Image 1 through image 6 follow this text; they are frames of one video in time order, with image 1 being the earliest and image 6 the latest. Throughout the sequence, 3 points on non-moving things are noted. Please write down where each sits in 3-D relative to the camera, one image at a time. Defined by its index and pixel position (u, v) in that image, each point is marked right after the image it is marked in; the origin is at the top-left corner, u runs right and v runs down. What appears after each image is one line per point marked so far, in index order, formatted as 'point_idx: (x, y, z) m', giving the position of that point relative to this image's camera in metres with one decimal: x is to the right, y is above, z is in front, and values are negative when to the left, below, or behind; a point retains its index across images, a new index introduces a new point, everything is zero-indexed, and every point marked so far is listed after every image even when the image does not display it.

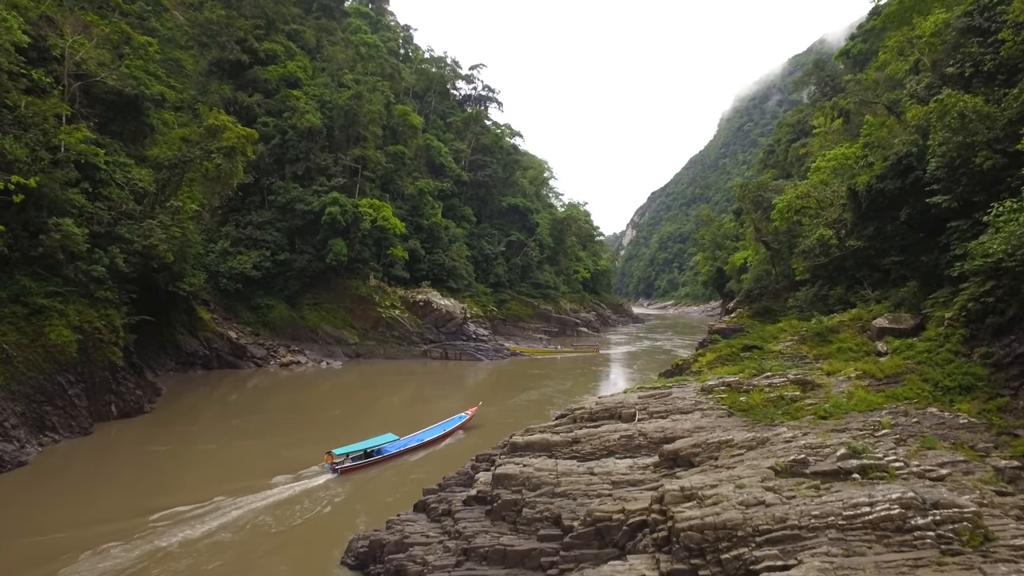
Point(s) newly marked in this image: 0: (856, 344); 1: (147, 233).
0: (+6.4, -1.0, +9.7) m
1: (-11.4, +1.7, +16.3) m
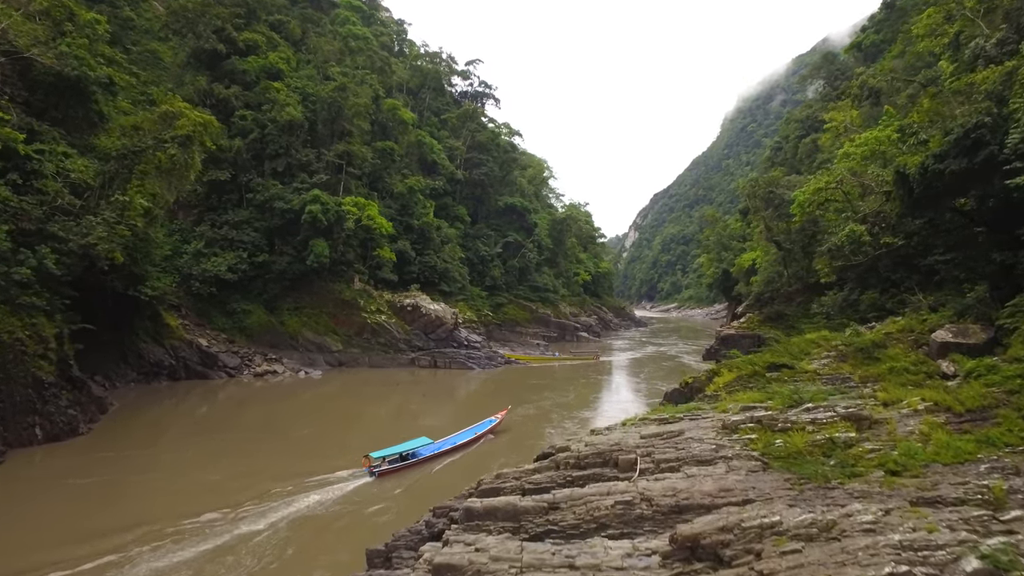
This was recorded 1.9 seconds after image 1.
0: (+6.0, -1.1, +7.8) m
1: (-11.8, +1.6, +14.4) m
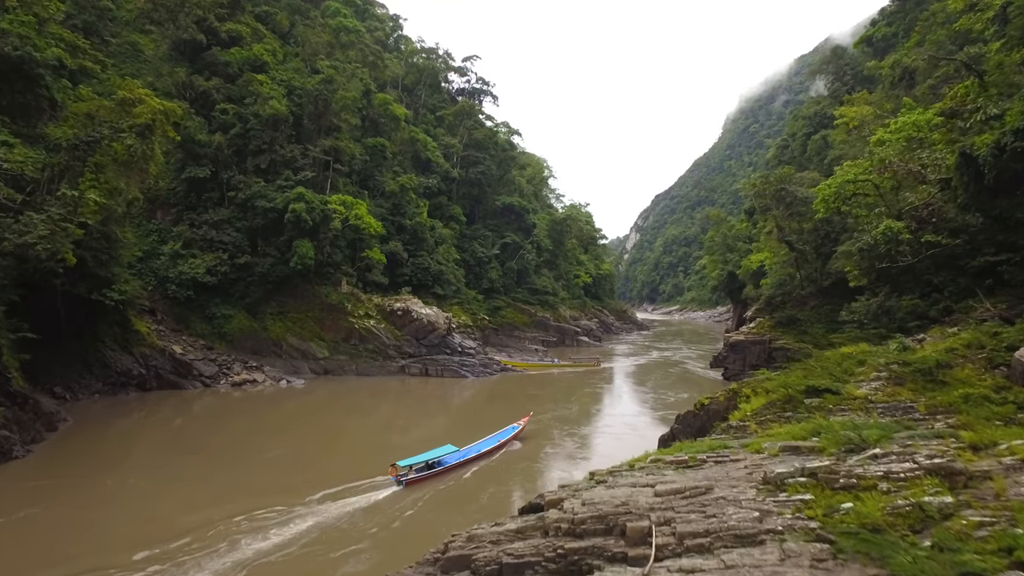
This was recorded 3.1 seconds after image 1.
0: (+5.8, -1.2, +6.2) m
1: (-12.0, +1.5, +12.9) m
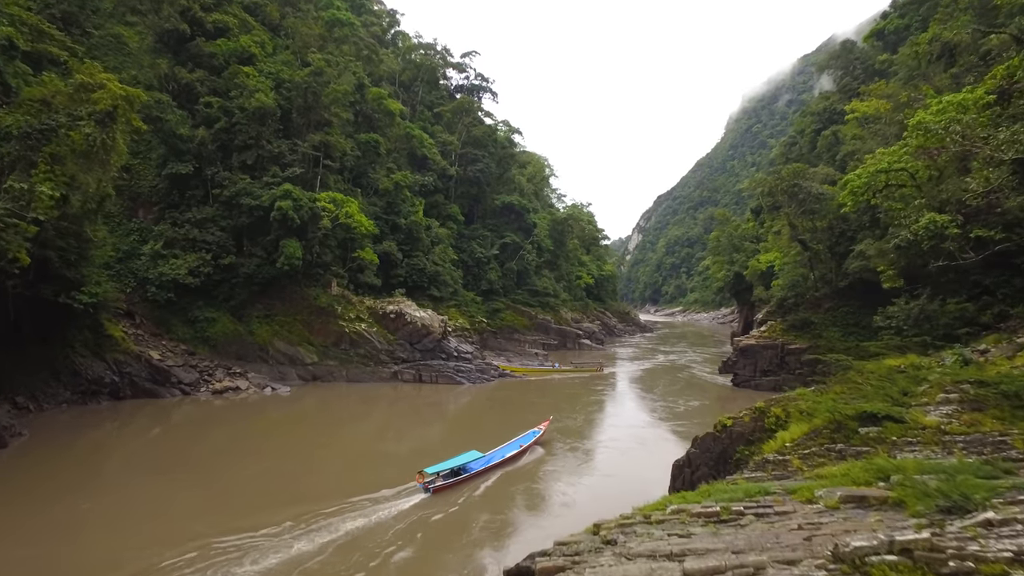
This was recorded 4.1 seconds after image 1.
0: (+5.6, -1.2, +4.8) m
1: (-12.2, +1.4, +11.6) m
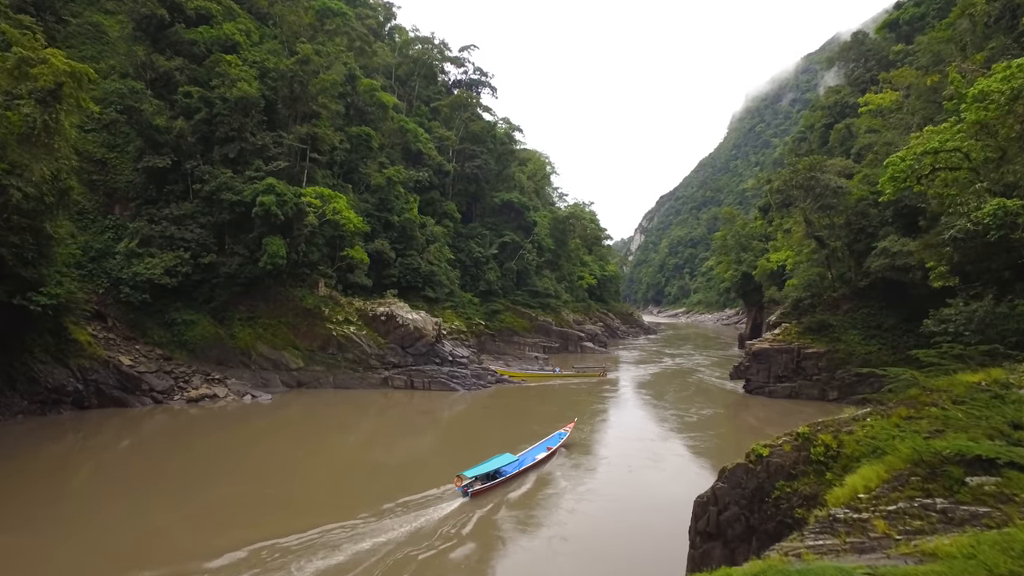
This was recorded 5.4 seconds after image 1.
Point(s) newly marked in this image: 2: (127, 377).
0: (+5.4, -1.2, +3.3) m
1: (-12.4, +1.4, +10.1) m
2: (-14.6, -3.4, +19.8) m
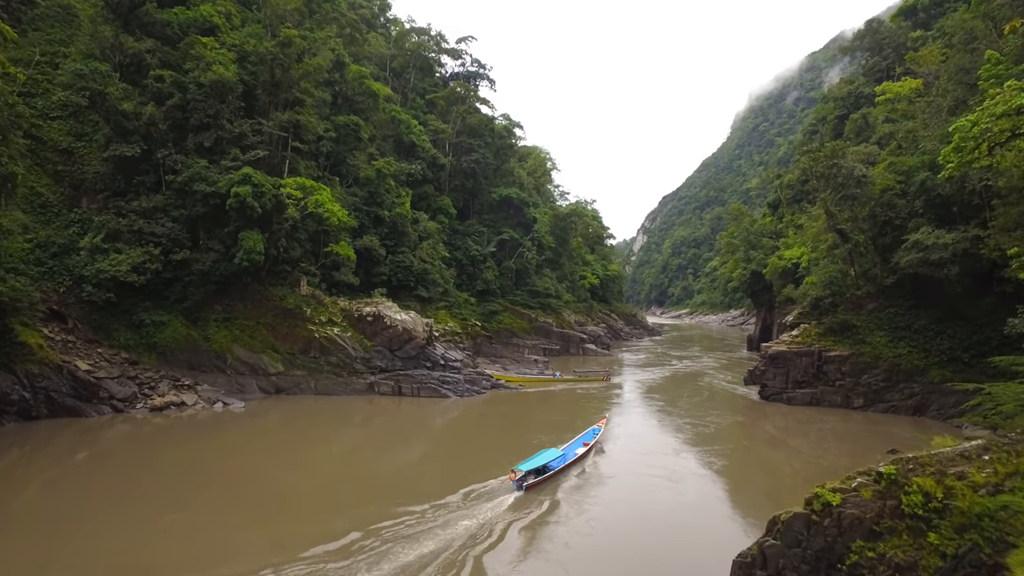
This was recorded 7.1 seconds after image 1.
0: (+5.2, -1.1, +1.4) m
1: (-12.6, +1.5, +8.4) m
2: (-14.8, -3.3, +18.1) m
